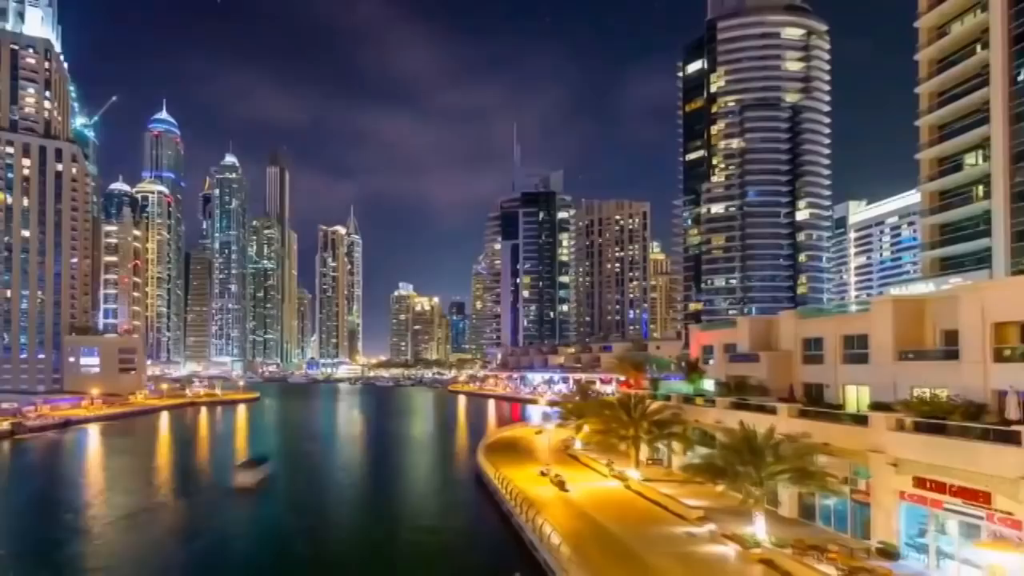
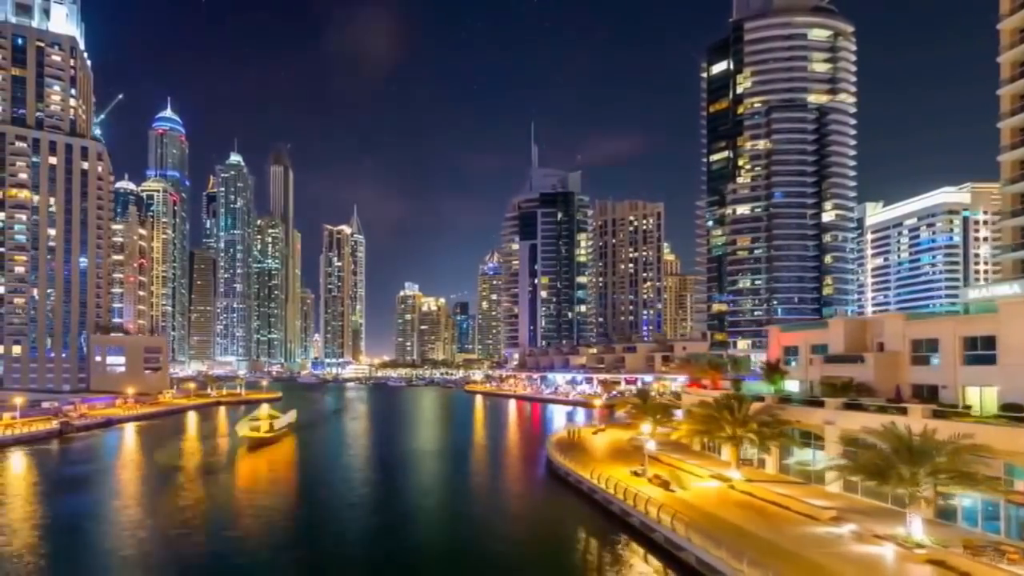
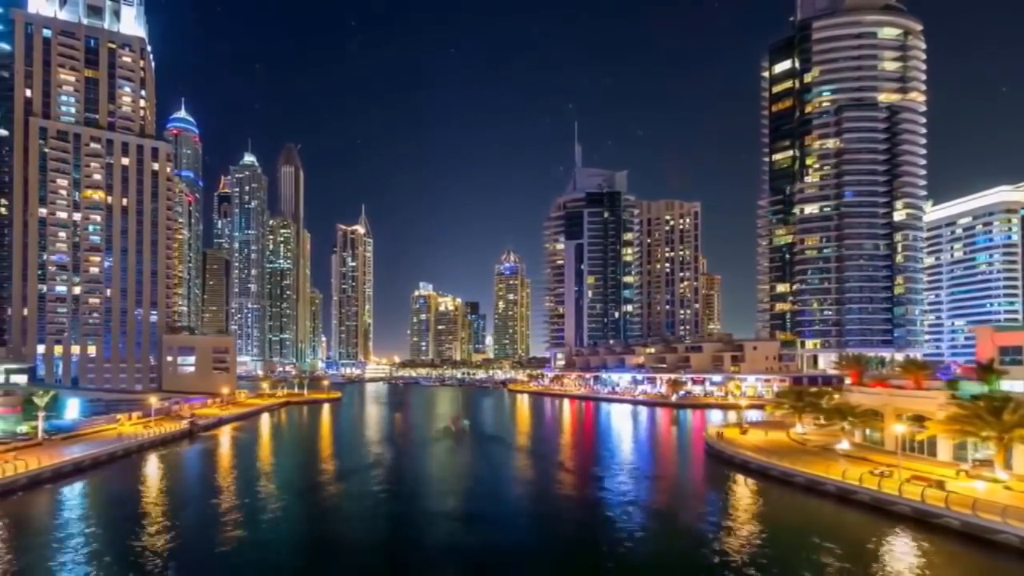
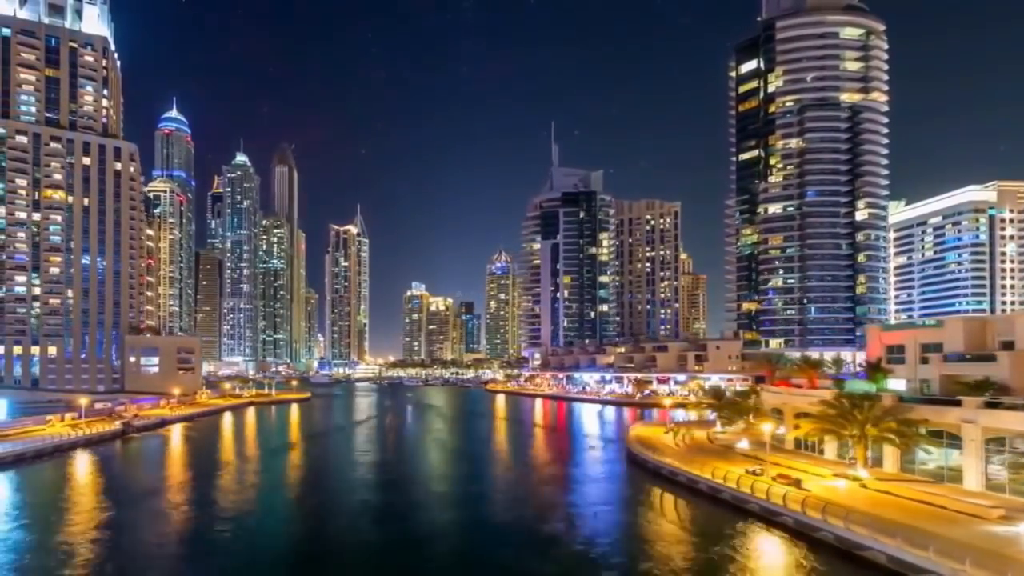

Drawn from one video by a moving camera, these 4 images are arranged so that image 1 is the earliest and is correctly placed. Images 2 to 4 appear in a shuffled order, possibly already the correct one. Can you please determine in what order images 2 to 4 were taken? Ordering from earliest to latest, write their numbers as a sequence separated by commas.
2, 4, 3
